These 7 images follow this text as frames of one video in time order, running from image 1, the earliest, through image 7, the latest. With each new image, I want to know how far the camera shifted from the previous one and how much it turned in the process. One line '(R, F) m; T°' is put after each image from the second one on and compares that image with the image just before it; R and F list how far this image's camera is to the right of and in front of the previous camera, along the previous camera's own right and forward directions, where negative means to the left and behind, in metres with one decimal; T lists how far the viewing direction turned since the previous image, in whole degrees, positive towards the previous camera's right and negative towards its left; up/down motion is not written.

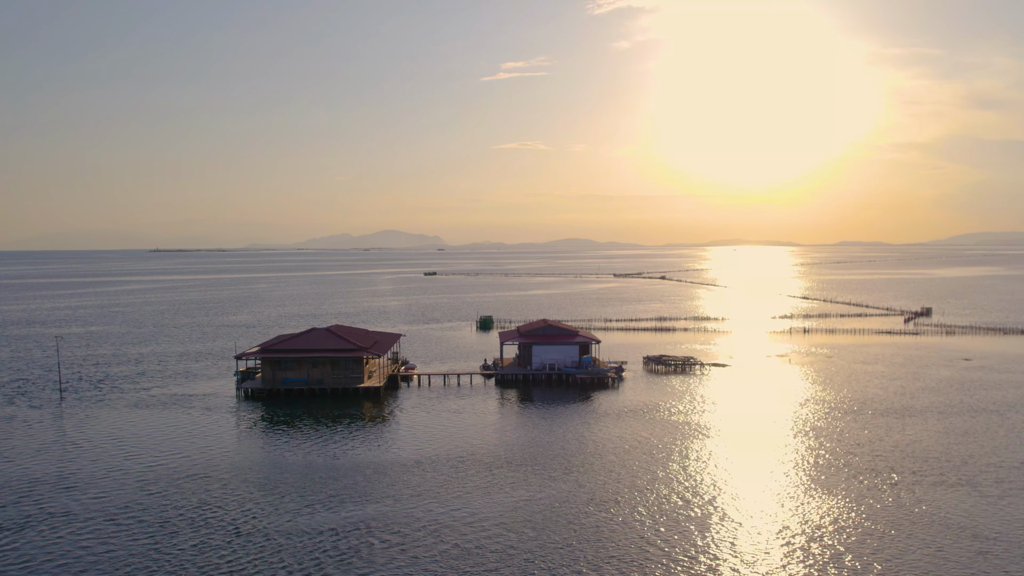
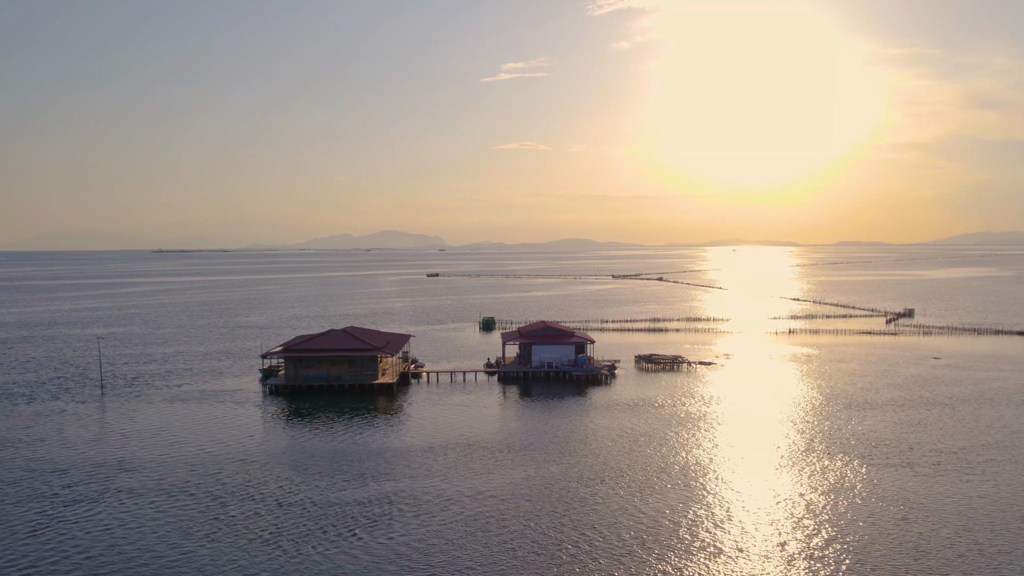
(-0.1, -2.7) m; 0°
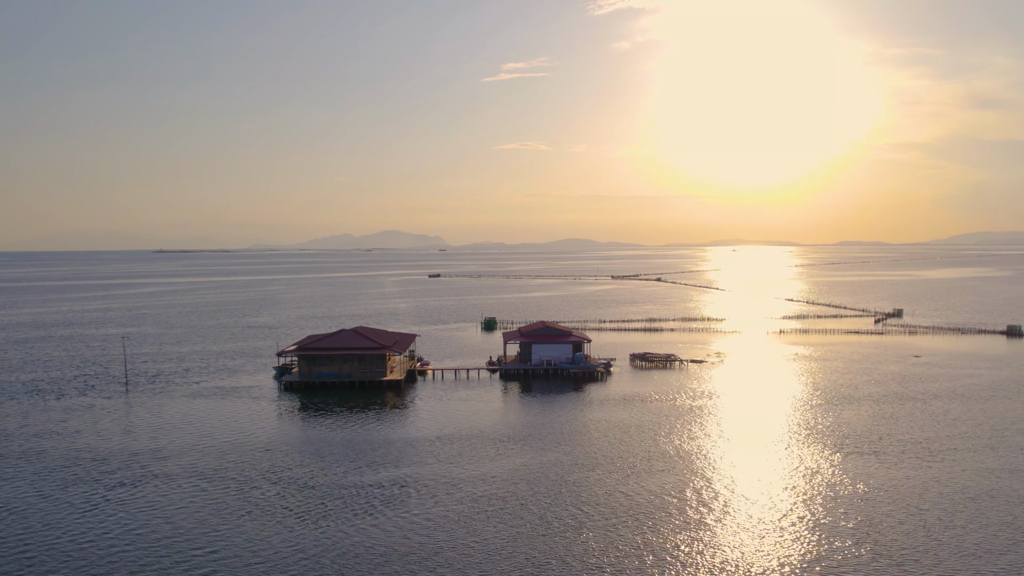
(0.0, -1.8) m; 0°
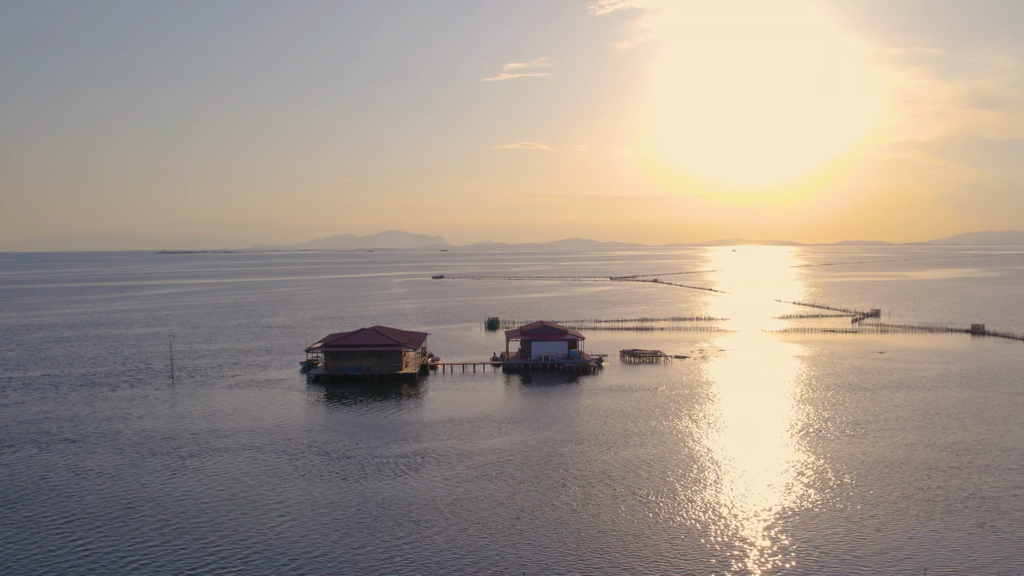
(0.0, -4.1) m; 0°
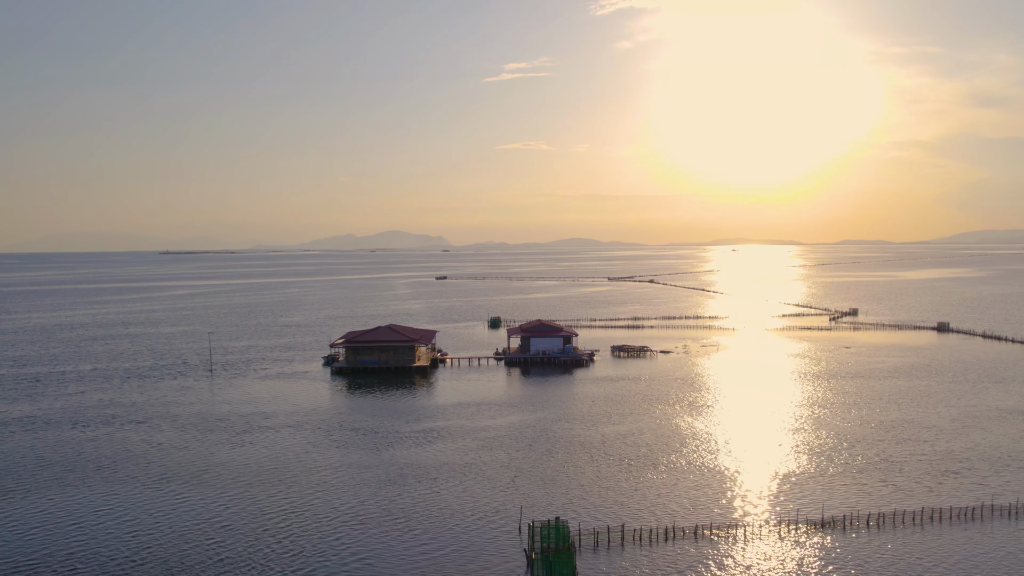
(0.0, -4.5) m; 0°
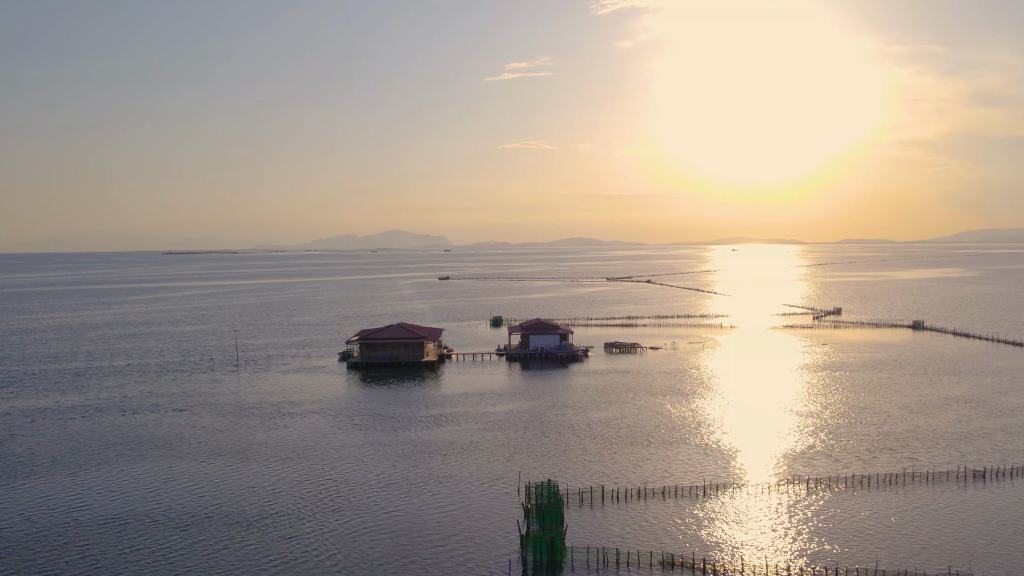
(+0.1, -3.7) m; 0°
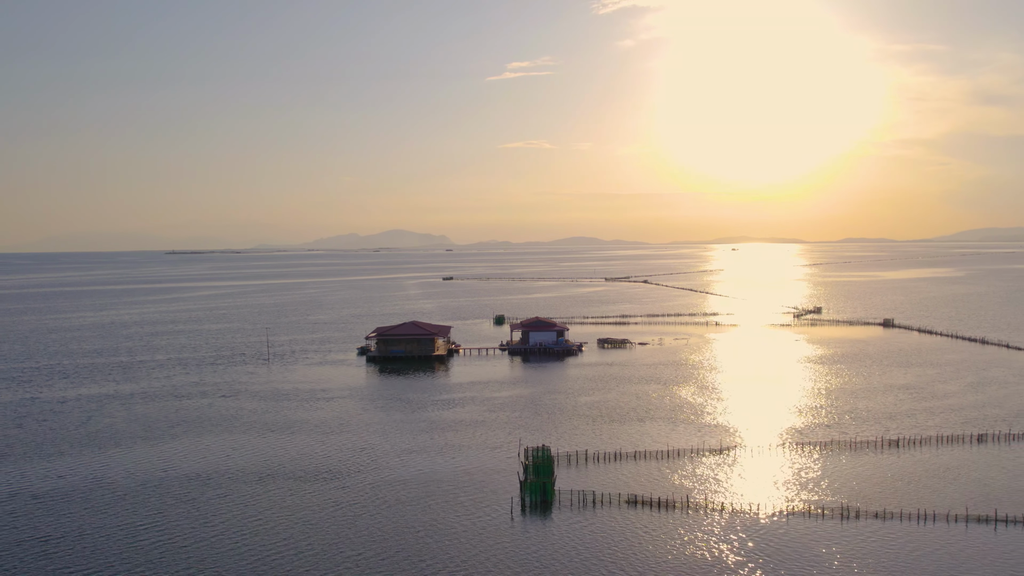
(0.0, -5.2) m; 0°
